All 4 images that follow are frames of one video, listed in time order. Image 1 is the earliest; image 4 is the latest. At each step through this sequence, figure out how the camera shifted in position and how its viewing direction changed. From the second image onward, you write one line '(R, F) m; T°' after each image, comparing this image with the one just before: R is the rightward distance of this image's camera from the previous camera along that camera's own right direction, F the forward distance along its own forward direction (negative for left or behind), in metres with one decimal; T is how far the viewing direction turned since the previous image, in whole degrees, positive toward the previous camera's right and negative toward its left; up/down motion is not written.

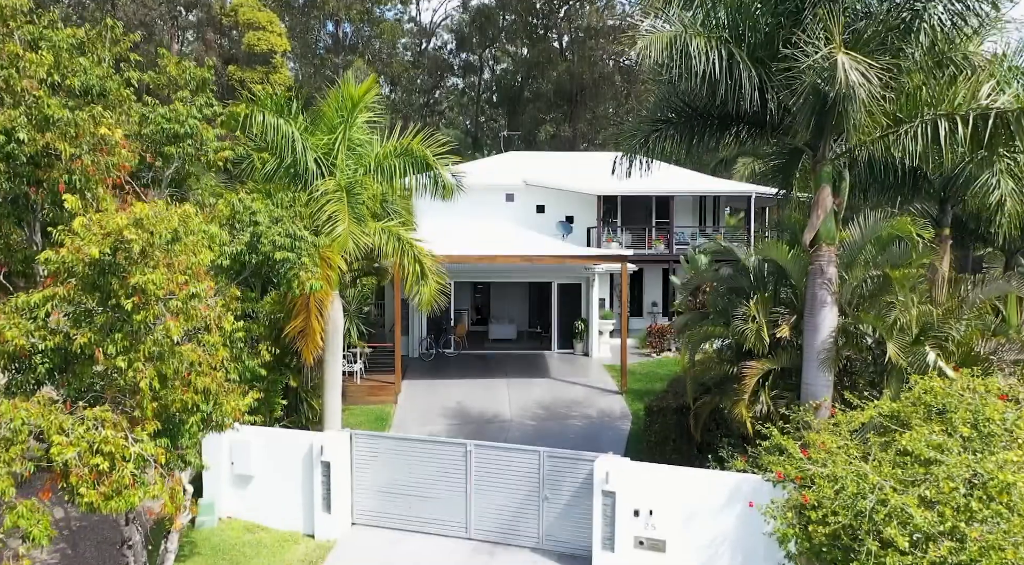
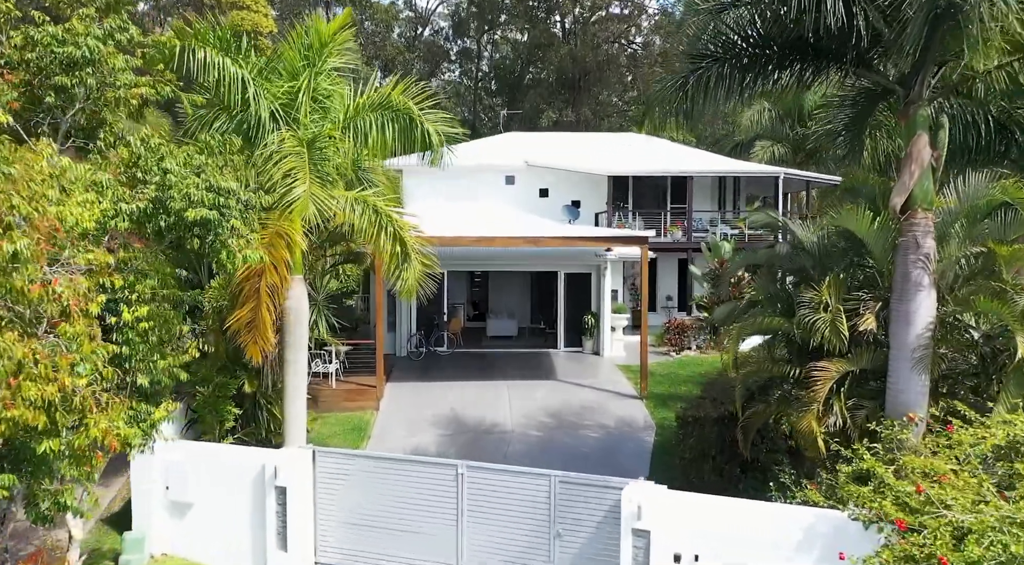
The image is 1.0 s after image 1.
(-0.1, +2.4) m; 0°
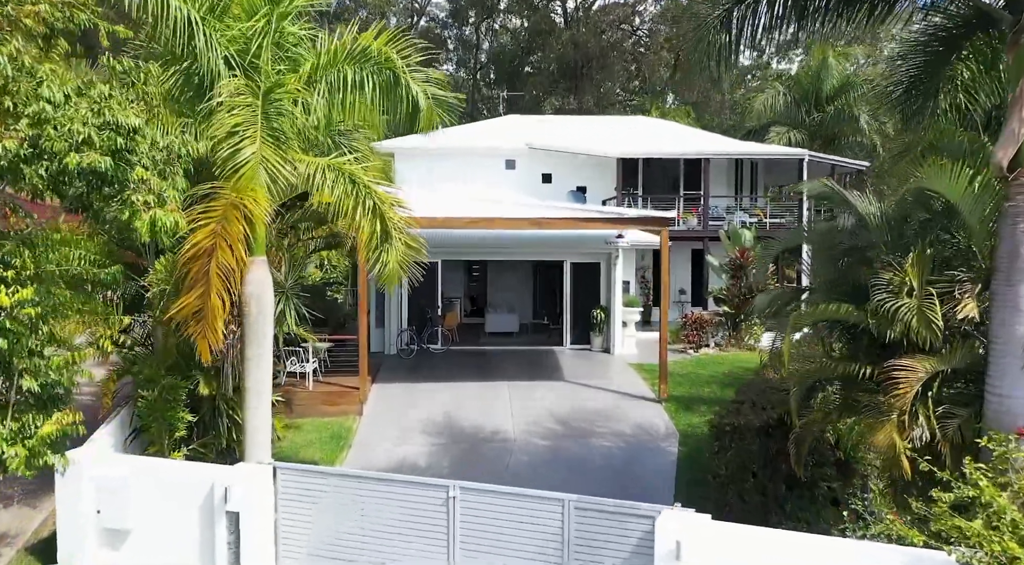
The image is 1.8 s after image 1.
(0.0, +1.7) m; 0°
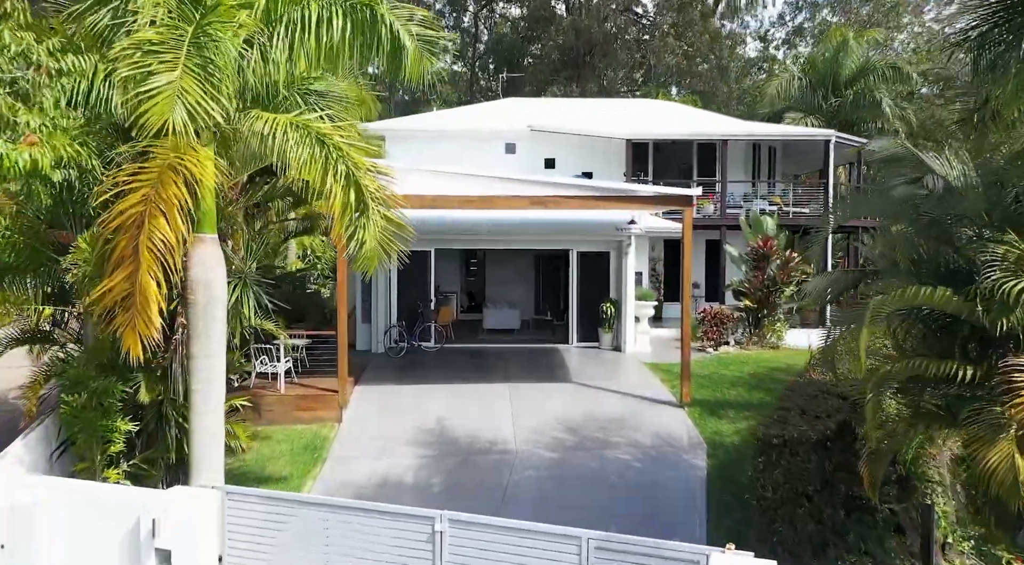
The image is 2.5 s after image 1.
(0.0, +1.6) m; 0°
